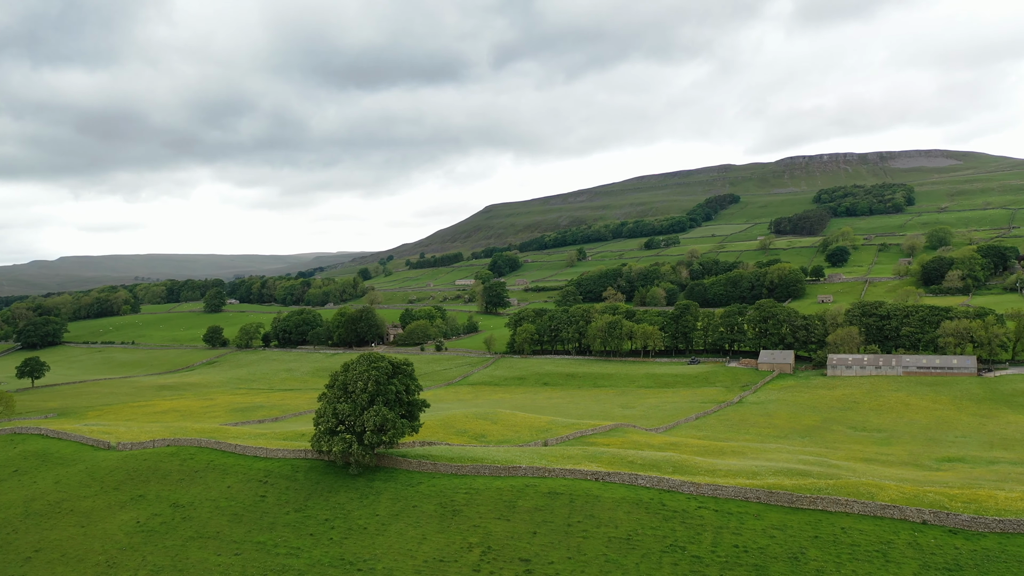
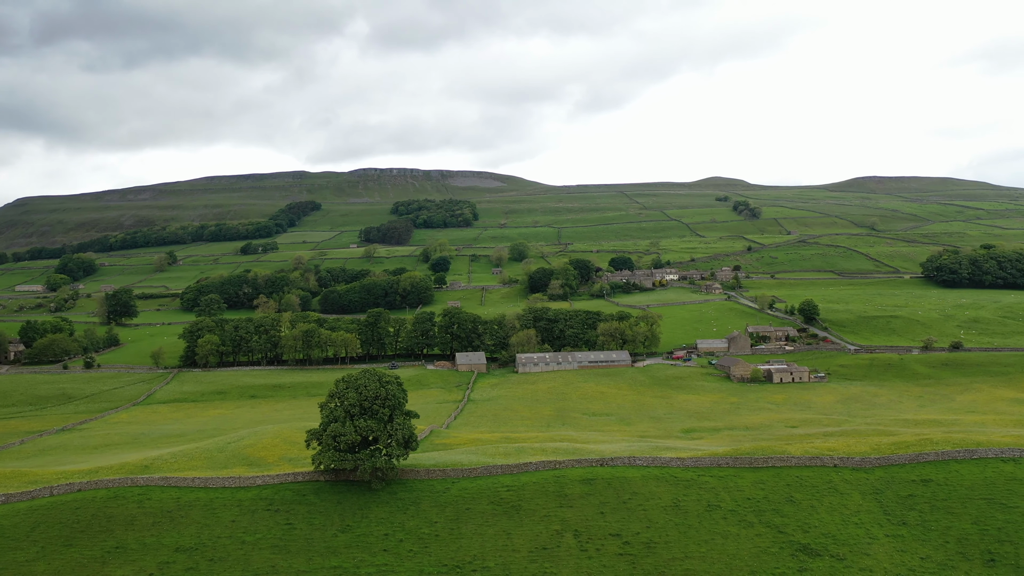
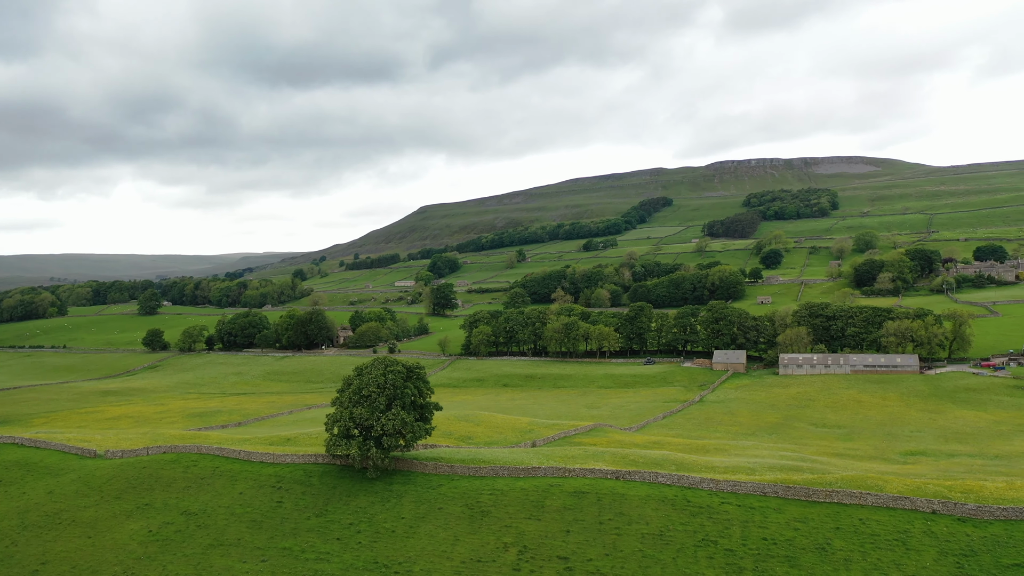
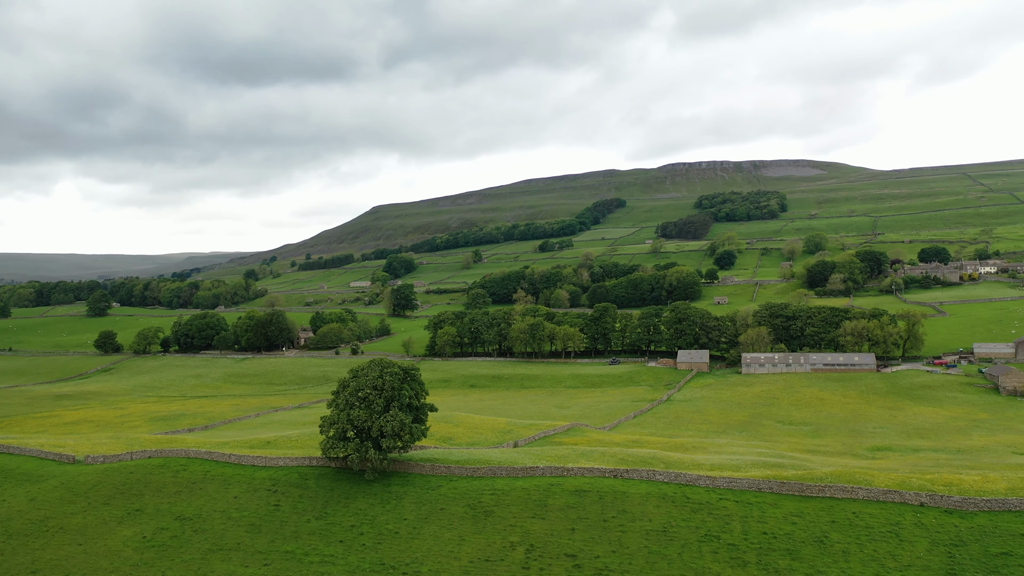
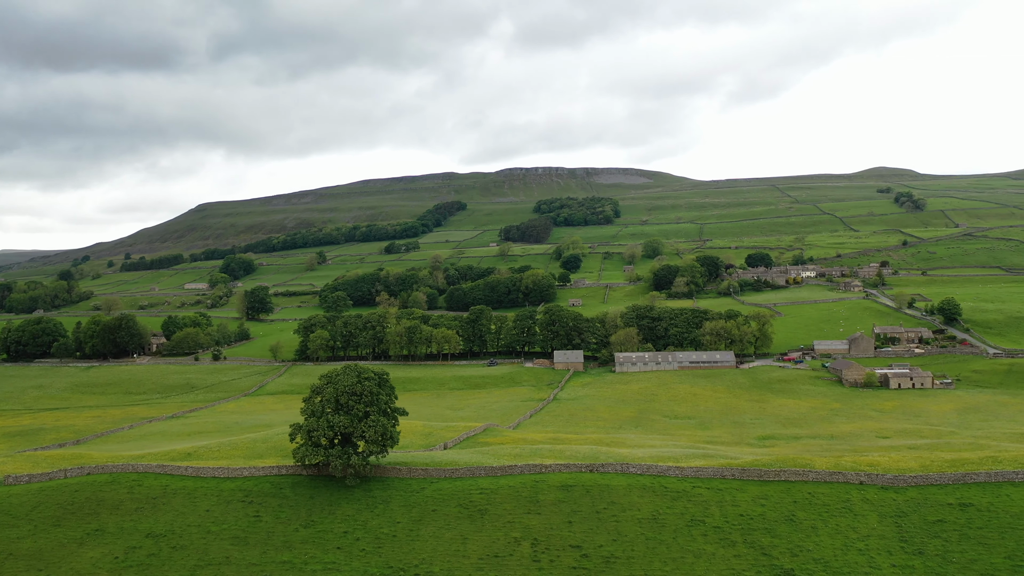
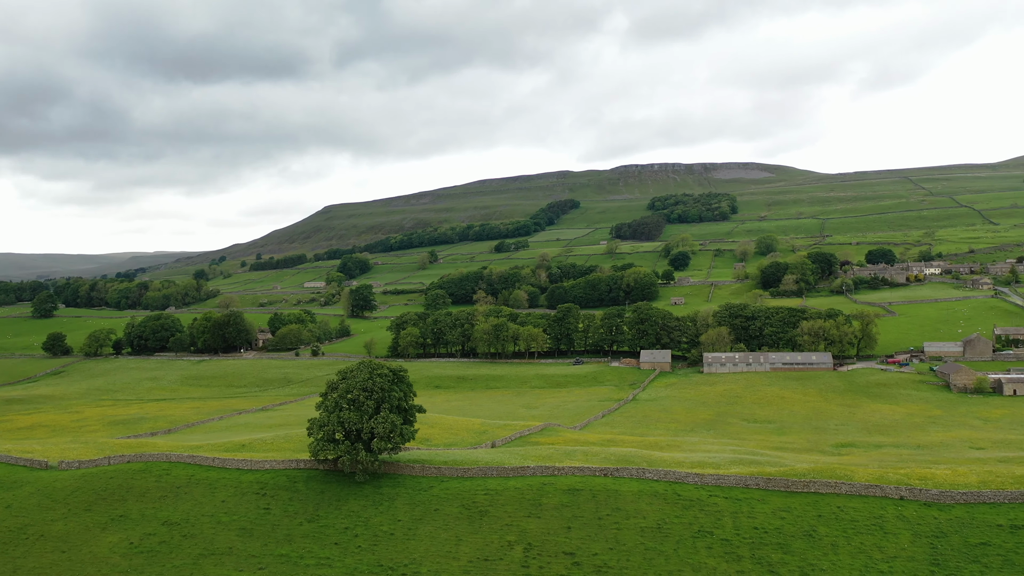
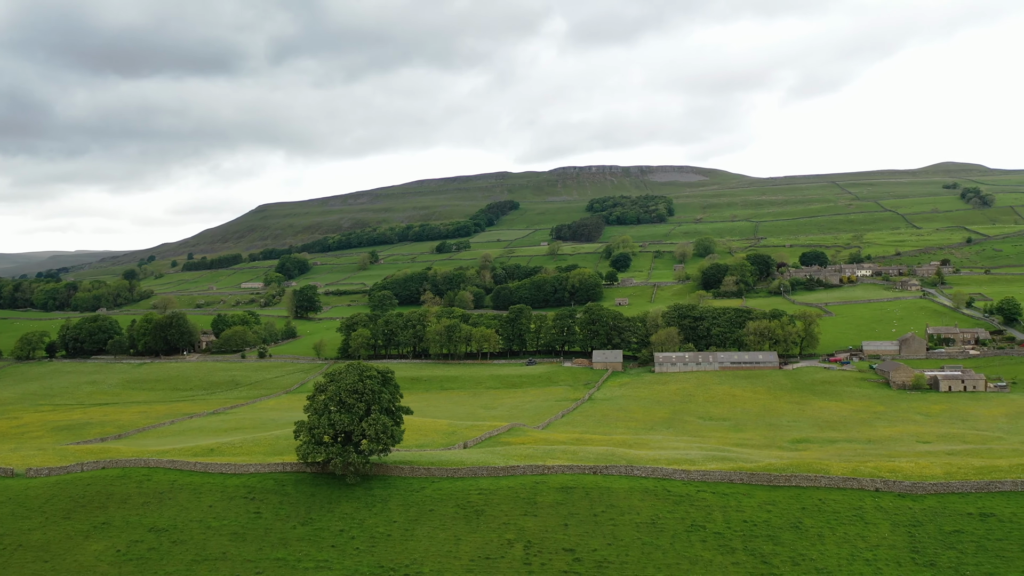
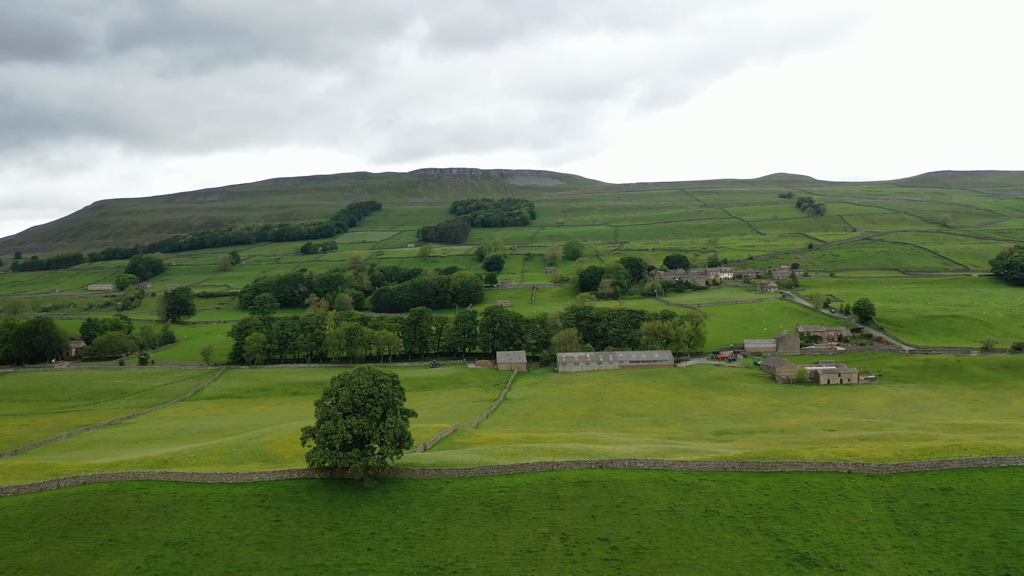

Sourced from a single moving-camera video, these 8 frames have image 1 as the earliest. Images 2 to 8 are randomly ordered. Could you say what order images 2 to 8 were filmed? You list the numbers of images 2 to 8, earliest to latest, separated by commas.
3, 4, 6, 7, 5, 8, 2
